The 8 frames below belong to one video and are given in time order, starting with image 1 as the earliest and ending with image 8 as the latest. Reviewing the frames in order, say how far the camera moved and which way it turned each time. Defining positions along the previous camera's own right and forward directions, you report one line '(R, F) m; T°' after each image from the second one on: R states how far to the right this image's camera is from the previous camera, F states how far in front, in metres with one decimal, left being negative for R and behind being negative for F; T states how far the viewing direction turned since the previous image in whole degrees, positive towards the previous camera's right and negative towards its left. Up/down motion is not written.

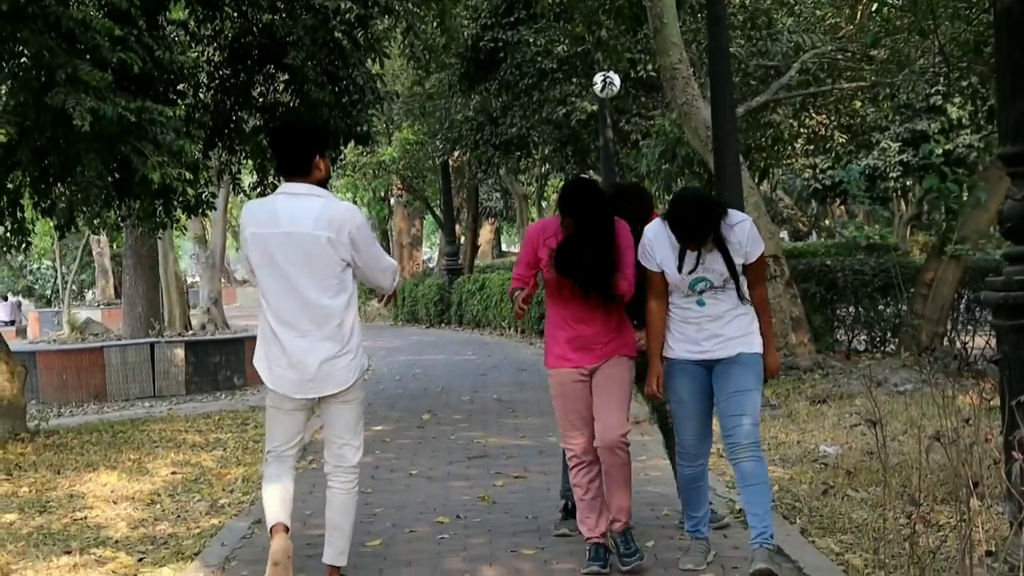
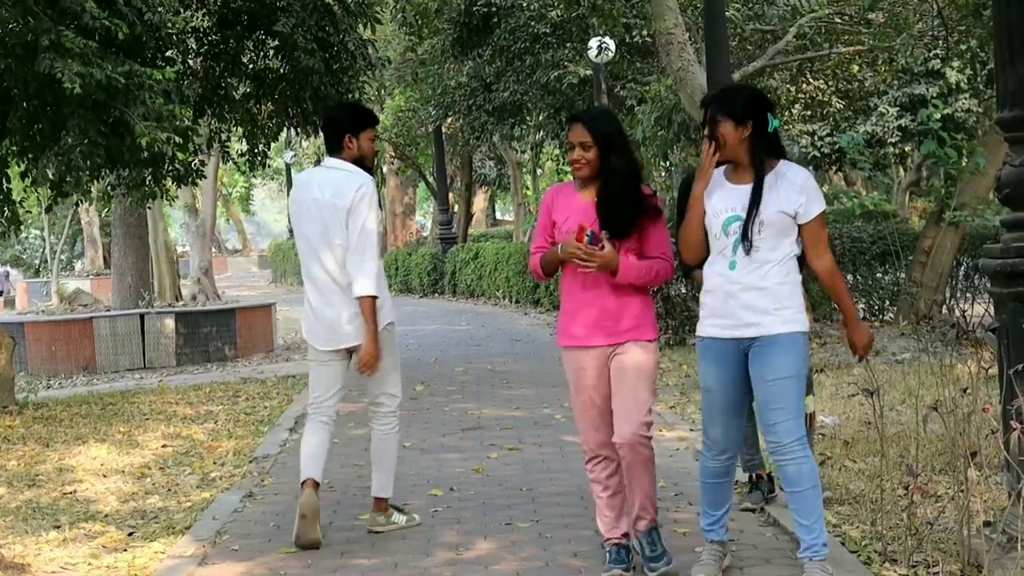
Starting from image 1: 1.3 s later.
(0.0, +0.1) m; 0°
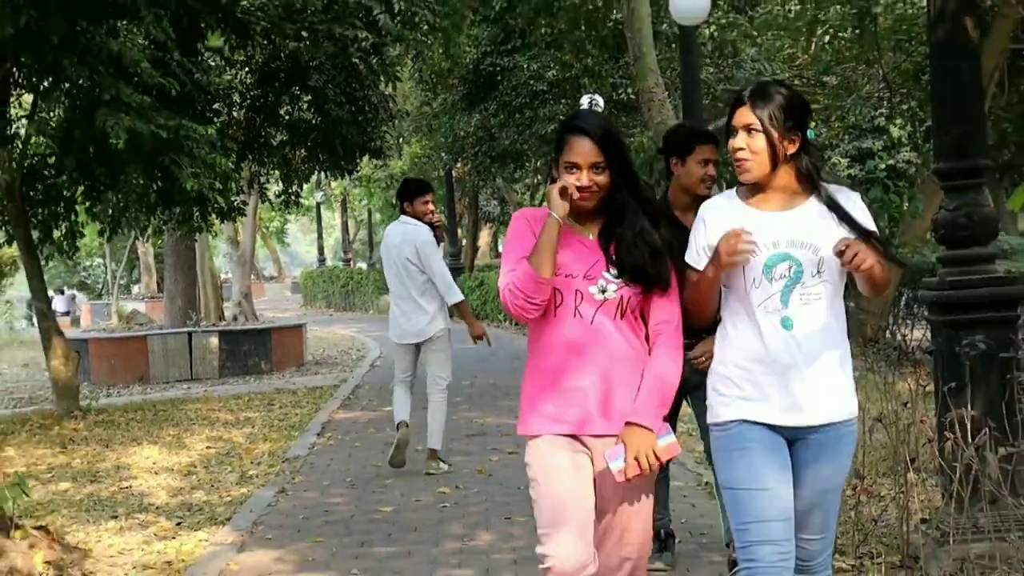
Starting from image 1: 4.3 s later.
(0.0, -0.8) m; 0°
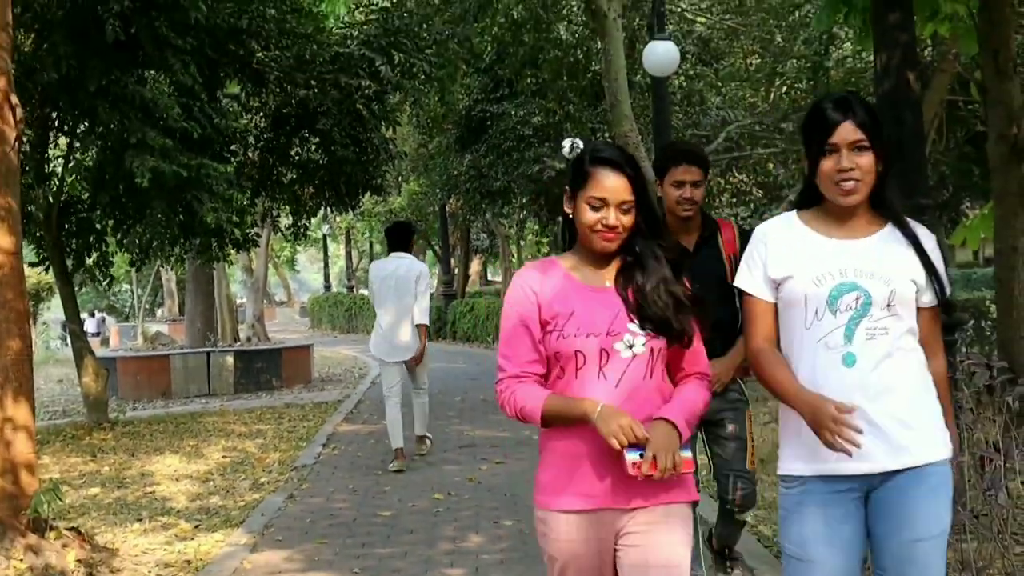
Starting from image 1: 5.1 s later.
(+0.1, -0.6) m; 0°
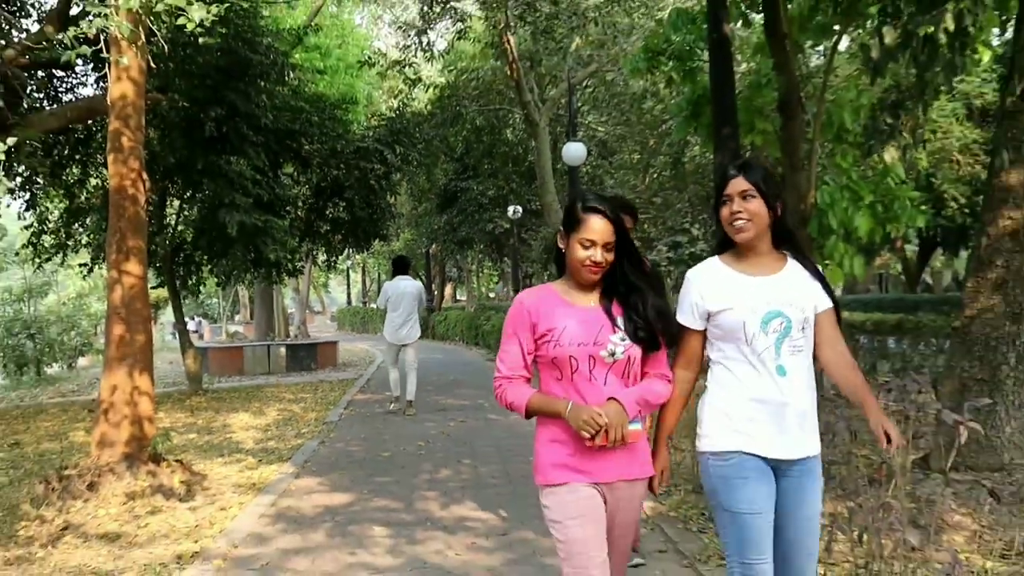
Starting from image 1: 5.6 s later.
(+0.4, -3.3) m; 0°
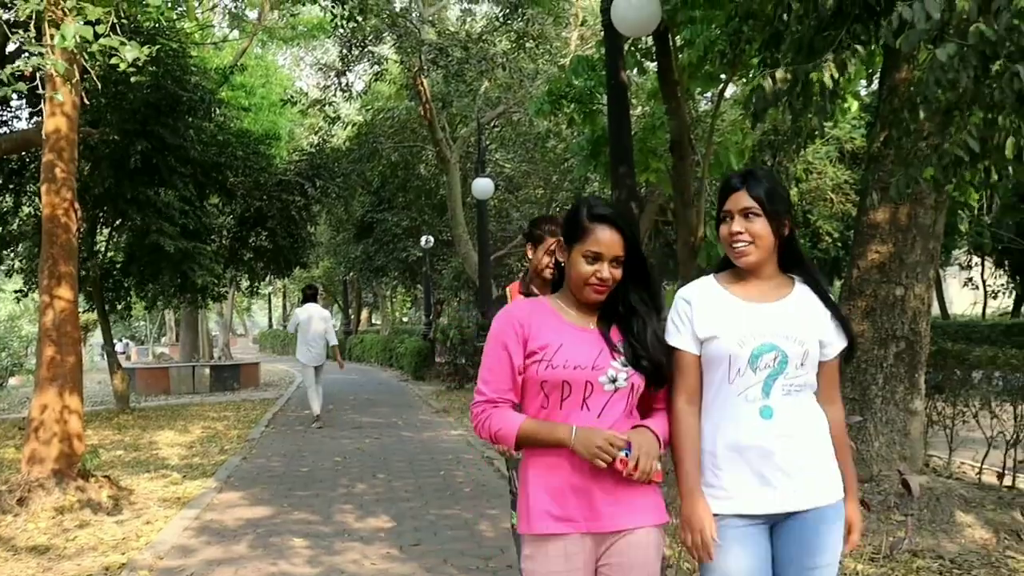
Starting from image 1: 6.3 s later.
(+0.3, -0.7) m; +3°
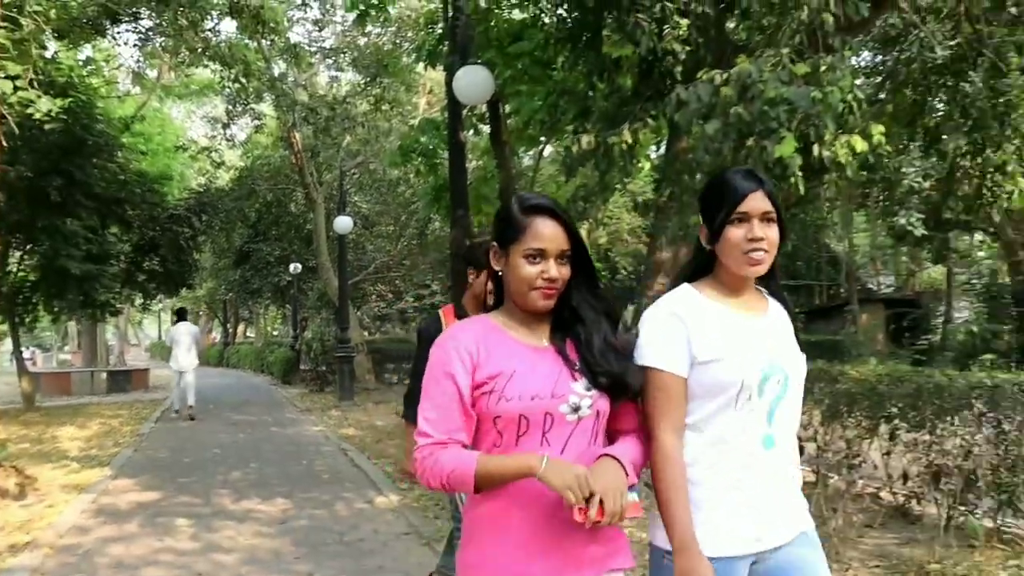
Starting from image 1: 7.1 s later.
(+0.6, -2.2) m; +5°
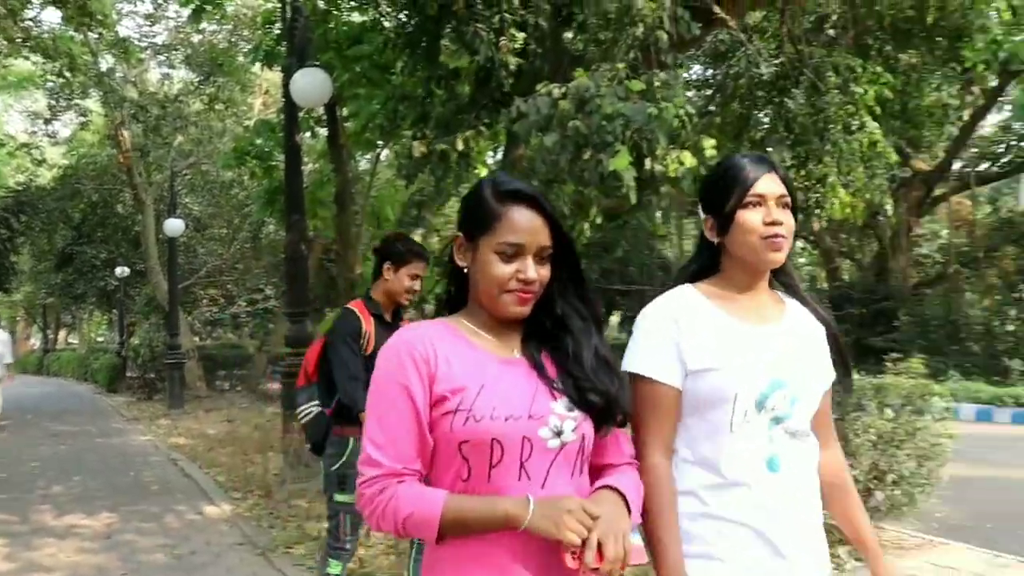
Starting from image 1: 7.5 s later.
(0.0, 0.0) m; +8°
